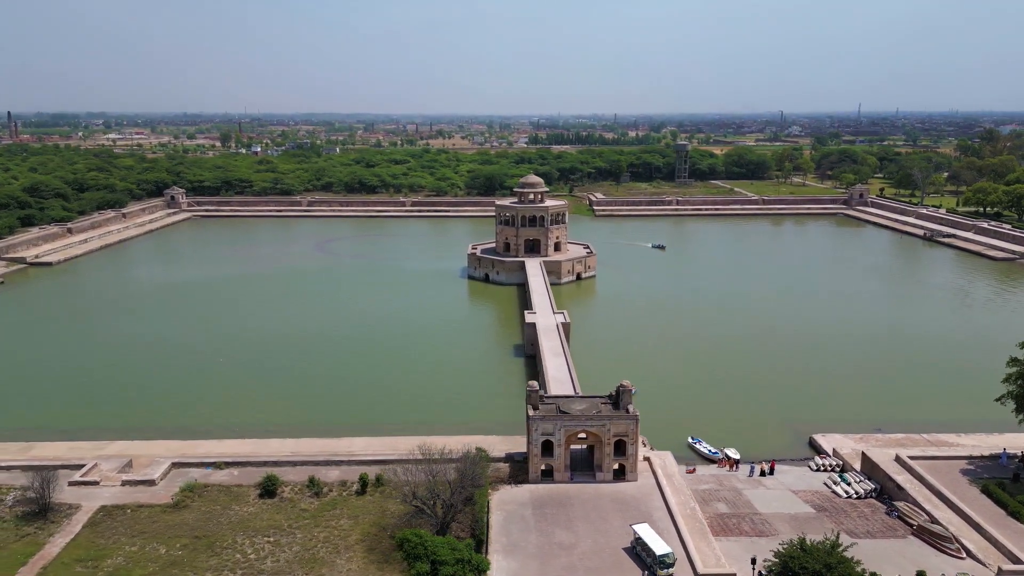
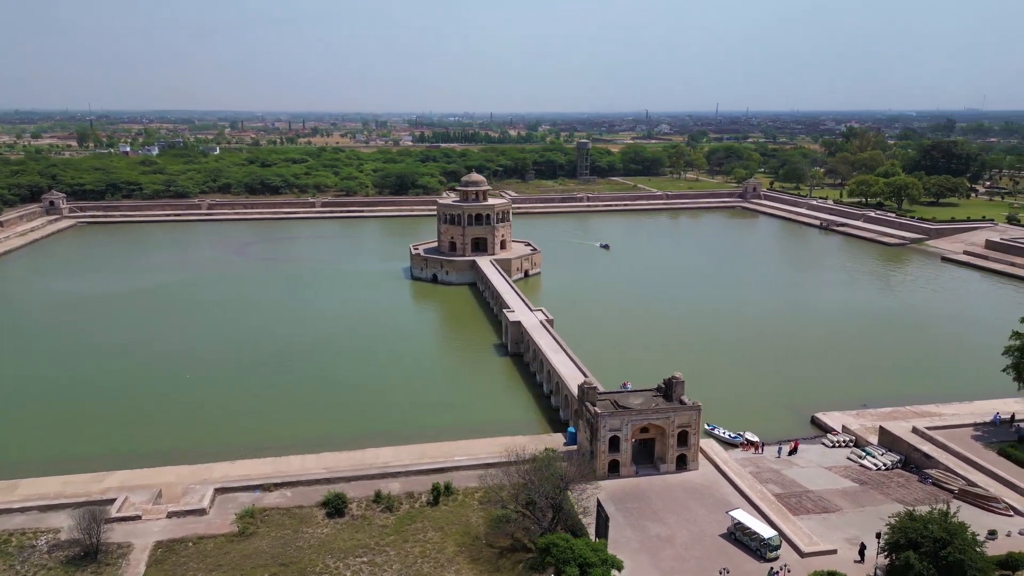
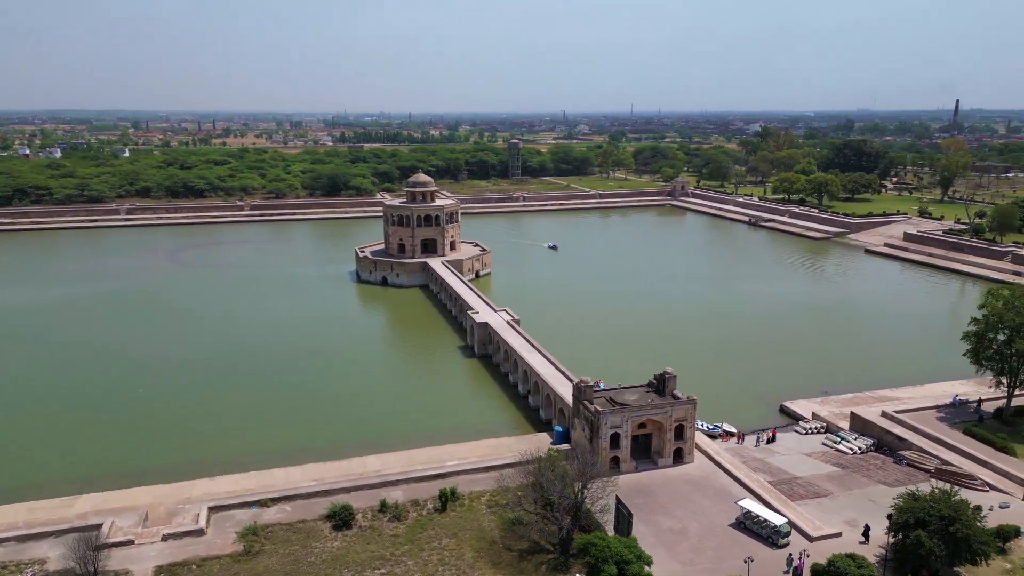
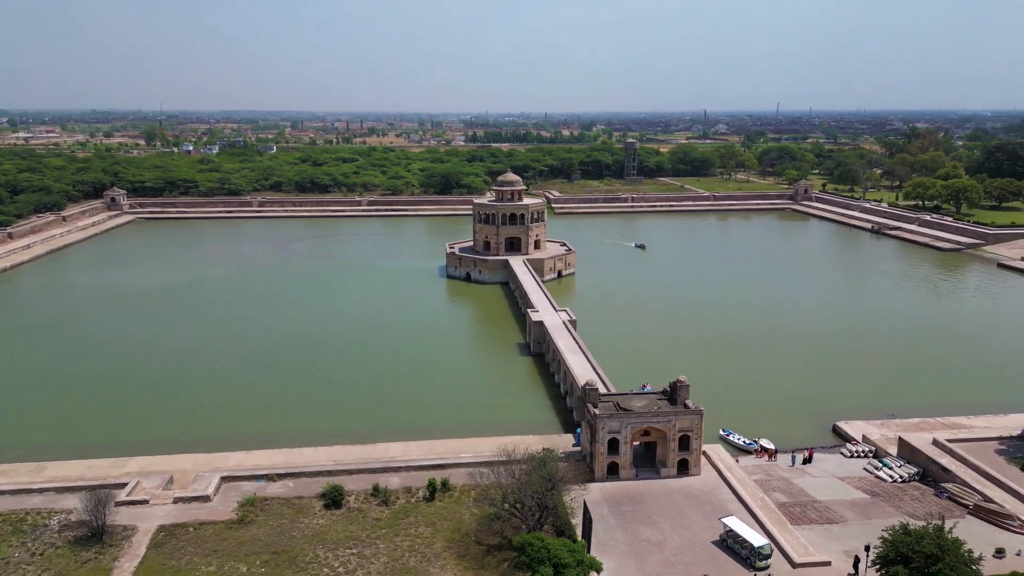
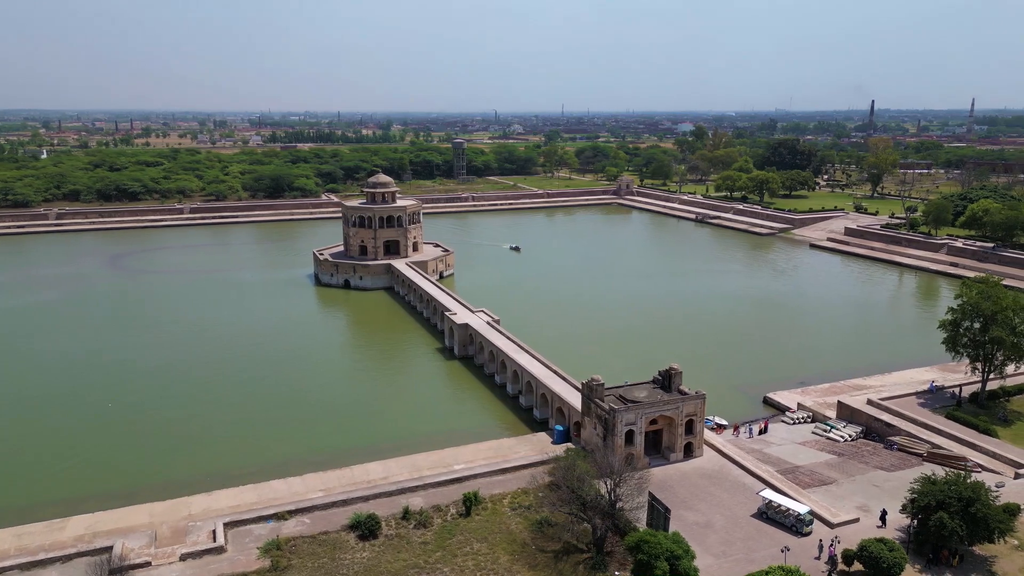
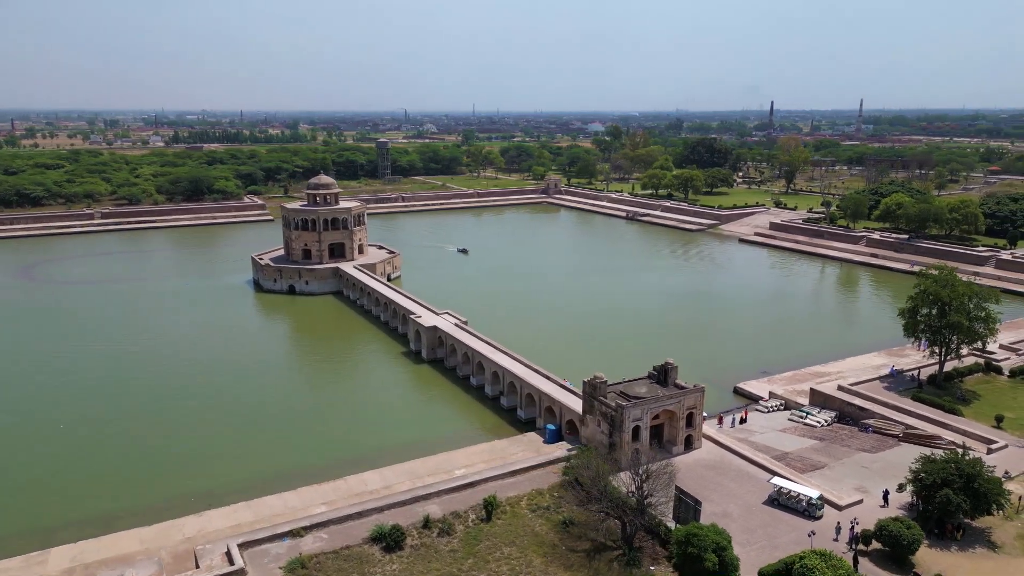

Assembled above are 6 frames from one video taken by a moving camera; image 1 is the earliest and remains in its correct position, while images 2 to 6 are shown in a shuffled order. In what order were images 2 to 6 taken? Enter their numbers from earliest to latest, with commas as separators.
4, 2, 3, 5, 6
